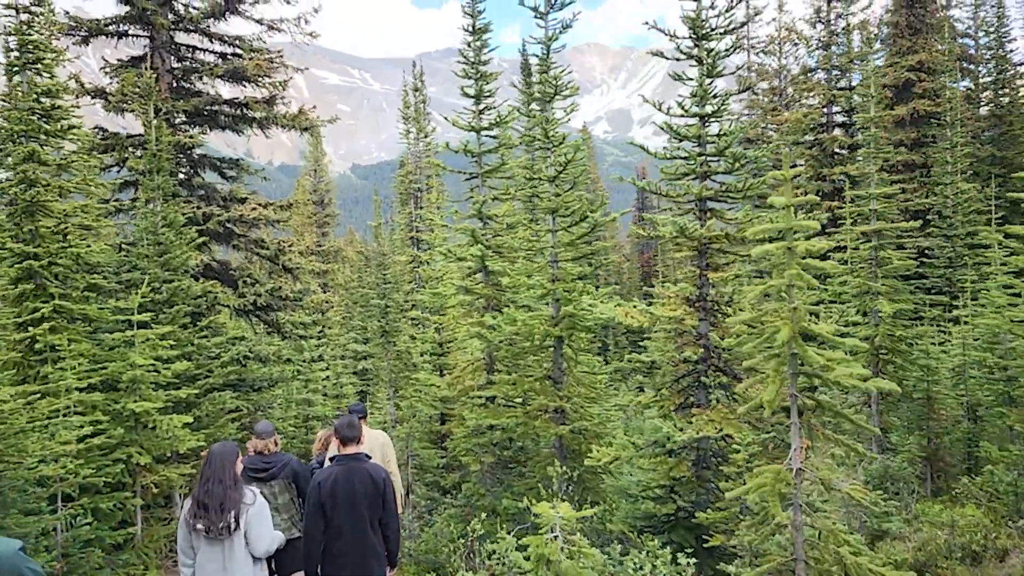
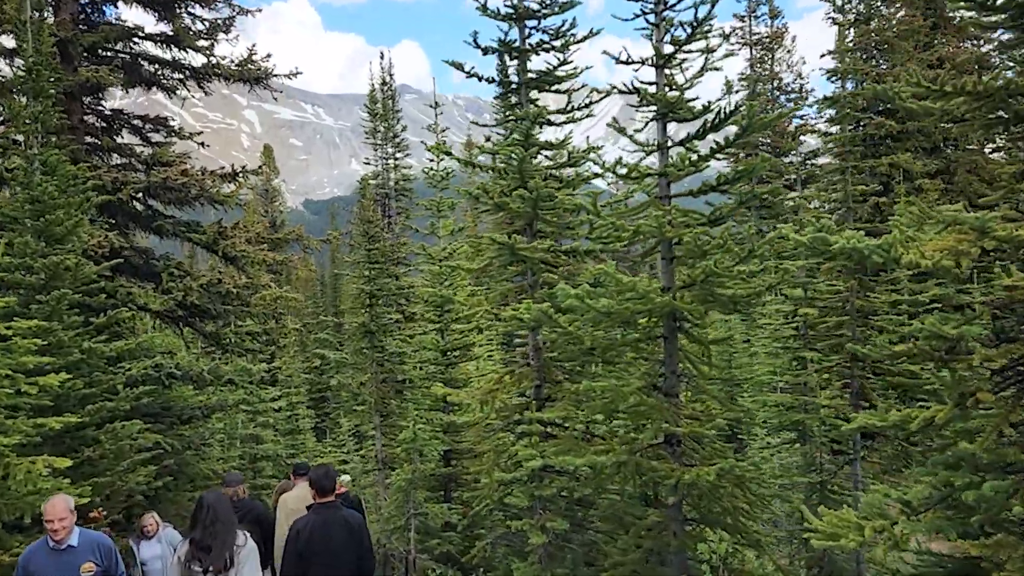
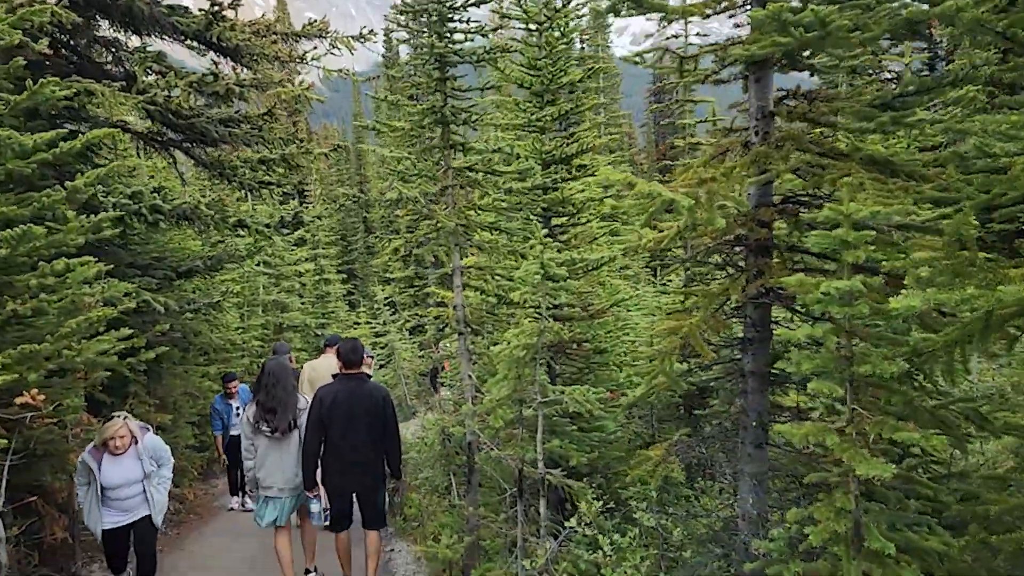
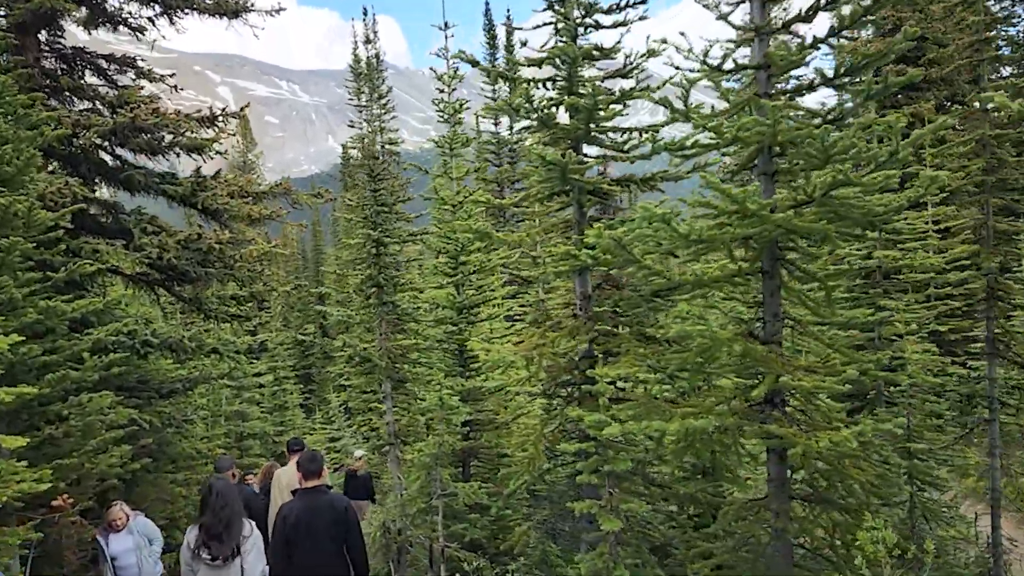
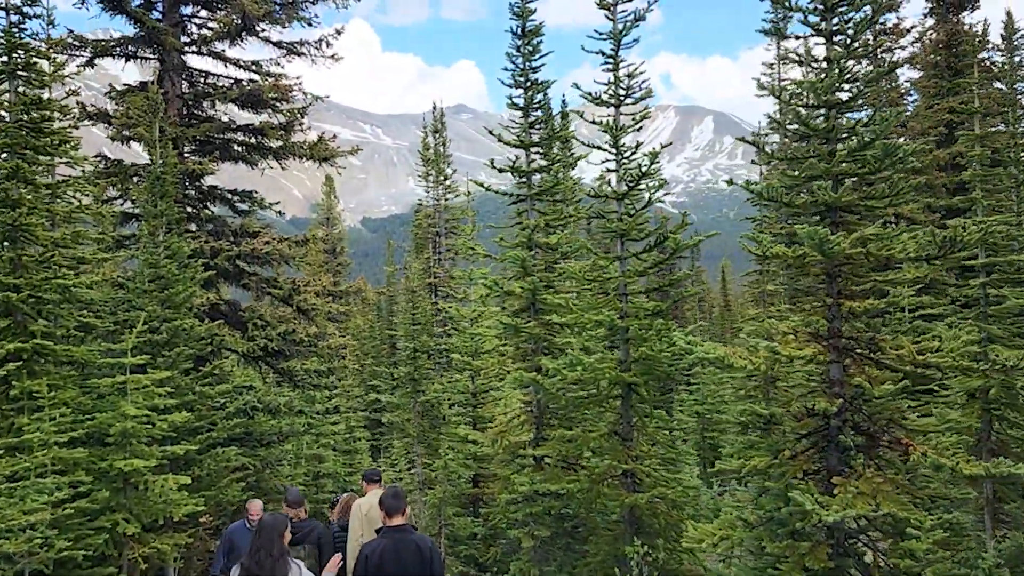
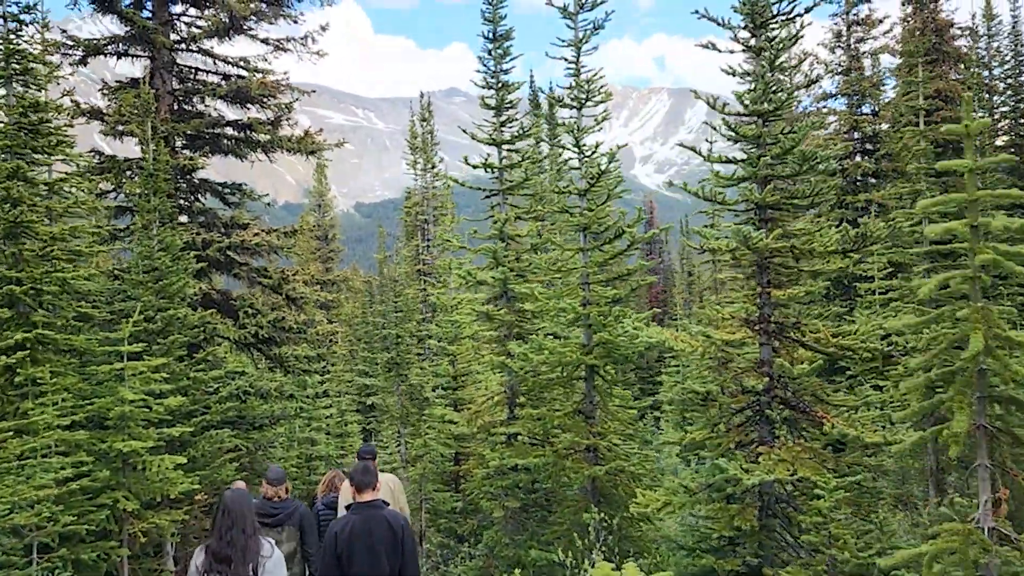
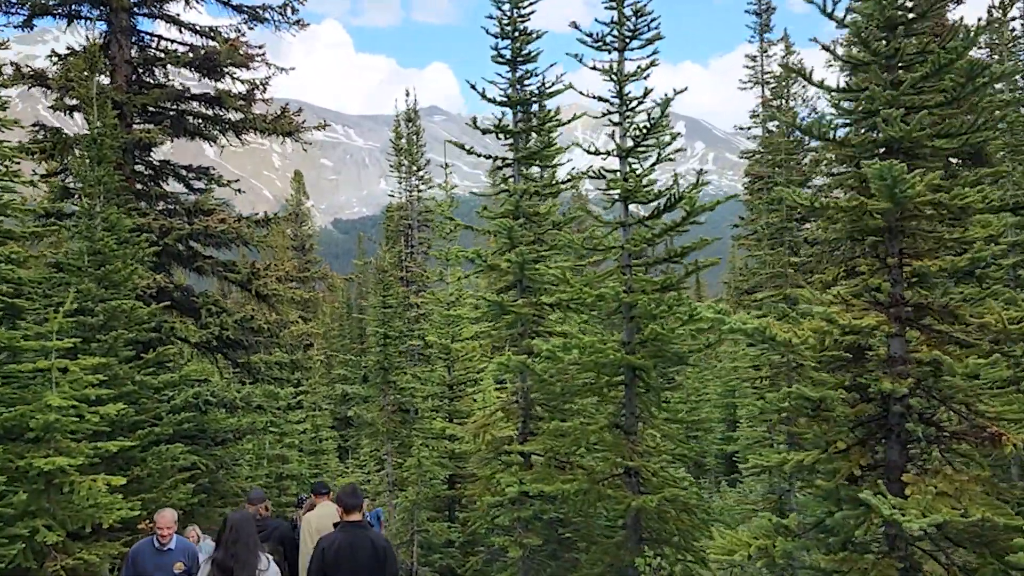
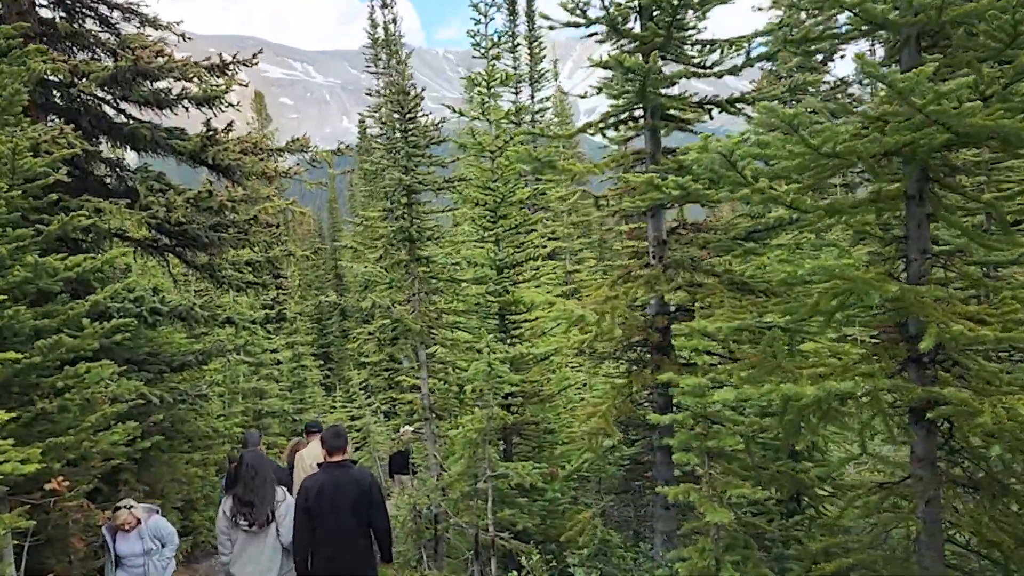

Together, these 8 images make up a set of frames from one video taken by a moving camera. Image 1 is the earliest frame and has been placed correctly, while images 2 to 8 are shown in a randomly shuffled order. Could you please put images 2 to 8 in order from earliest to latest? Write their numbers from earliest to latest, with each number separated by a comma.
6, 5, 7, 2, 4, 8, 3
